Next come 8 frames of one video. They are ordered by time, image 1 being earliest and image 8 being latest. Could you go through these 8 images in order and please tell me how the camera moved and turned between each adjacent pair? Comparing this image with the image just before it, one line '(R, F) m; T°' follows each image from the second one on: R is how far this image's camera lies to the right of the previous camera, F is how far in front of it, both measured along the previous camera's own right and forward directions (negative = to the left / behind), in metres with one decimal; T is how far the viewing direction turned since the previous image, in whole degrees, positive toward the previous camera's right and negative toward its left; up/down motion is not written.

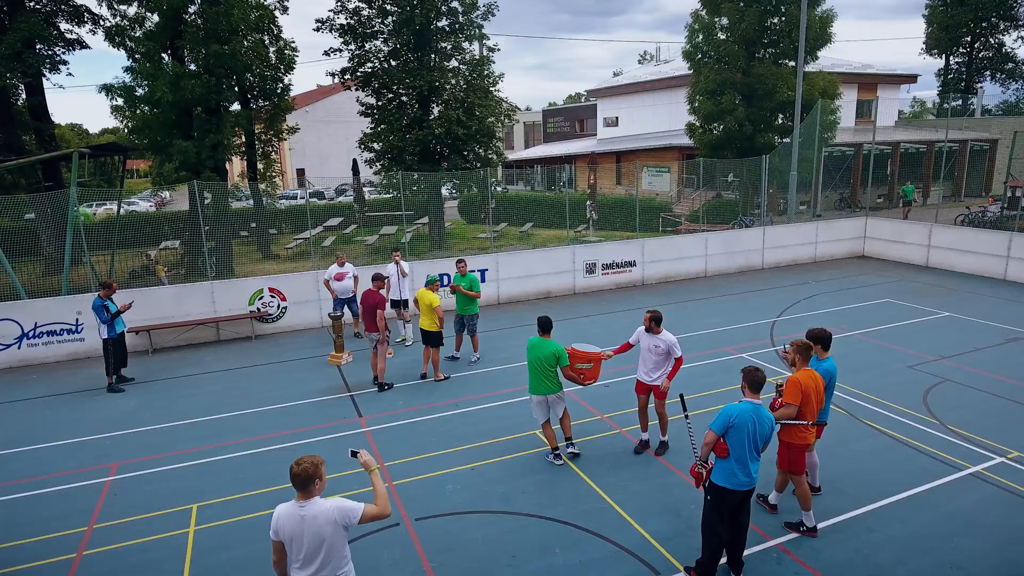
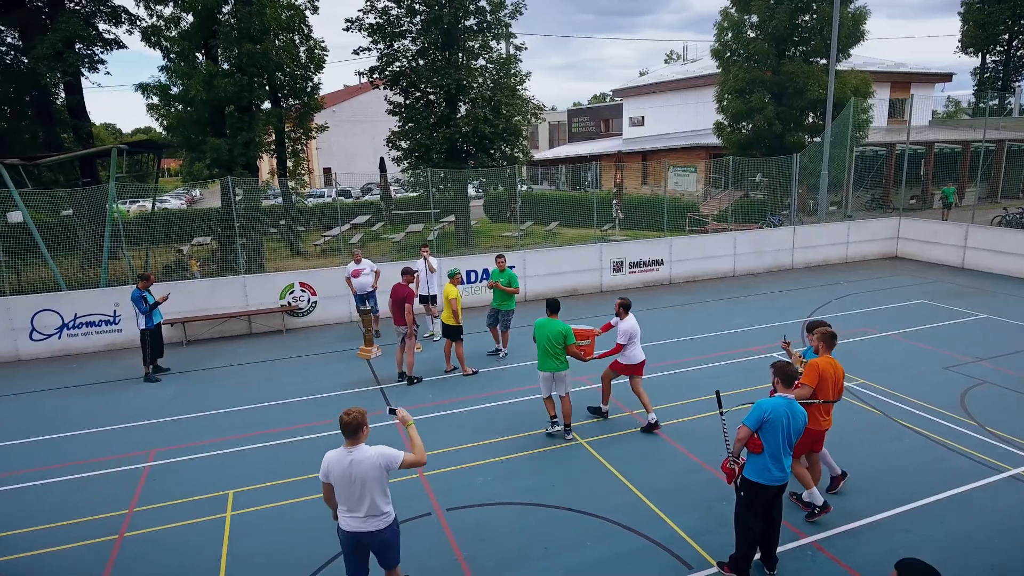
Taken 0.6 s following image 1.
(-0.1, 0.0) m; -2°
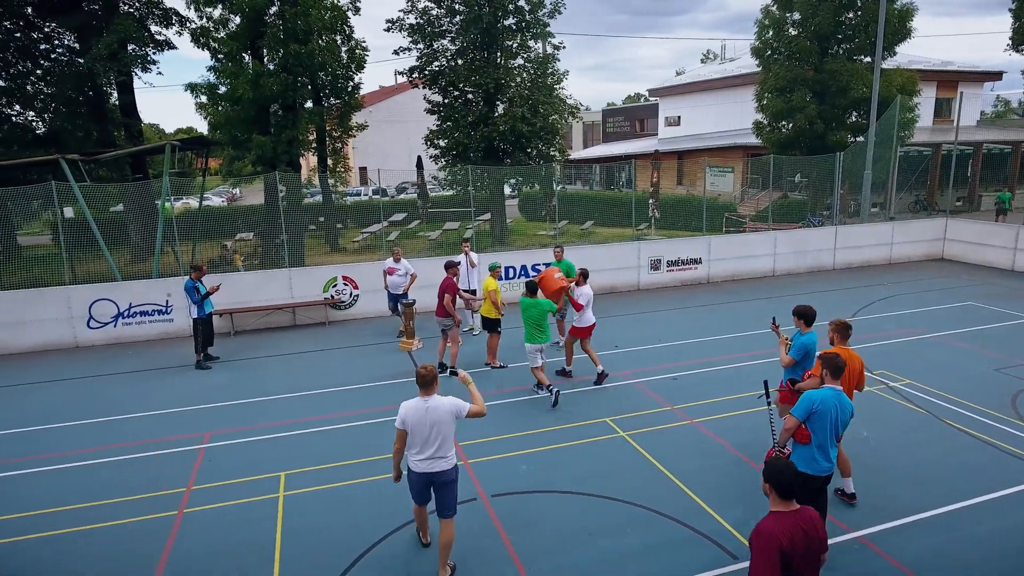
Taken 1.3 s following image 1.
(-0.1, -0.1) m; -3°
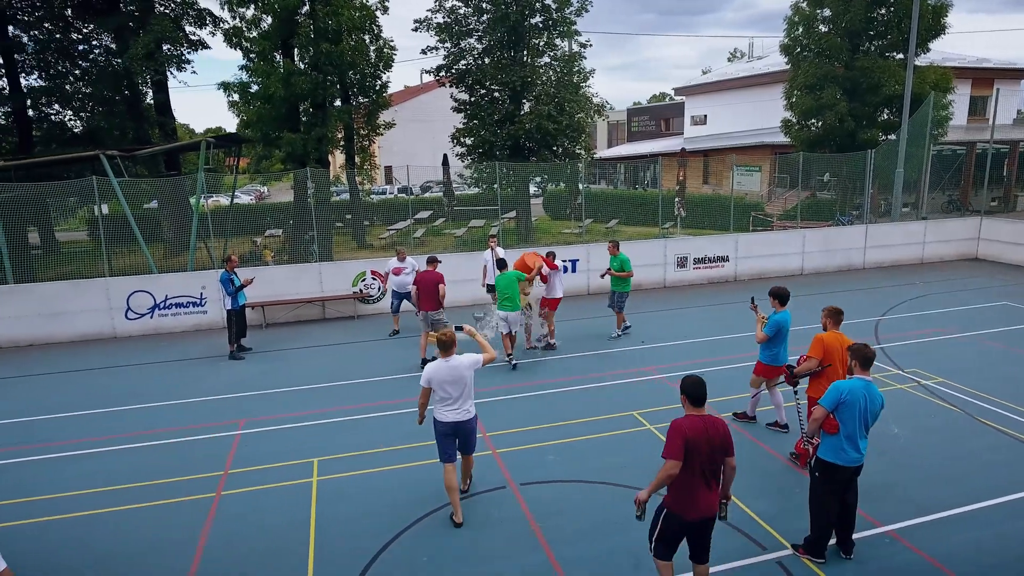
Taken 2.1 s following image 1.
(-0.1, -0.1) m; -2°
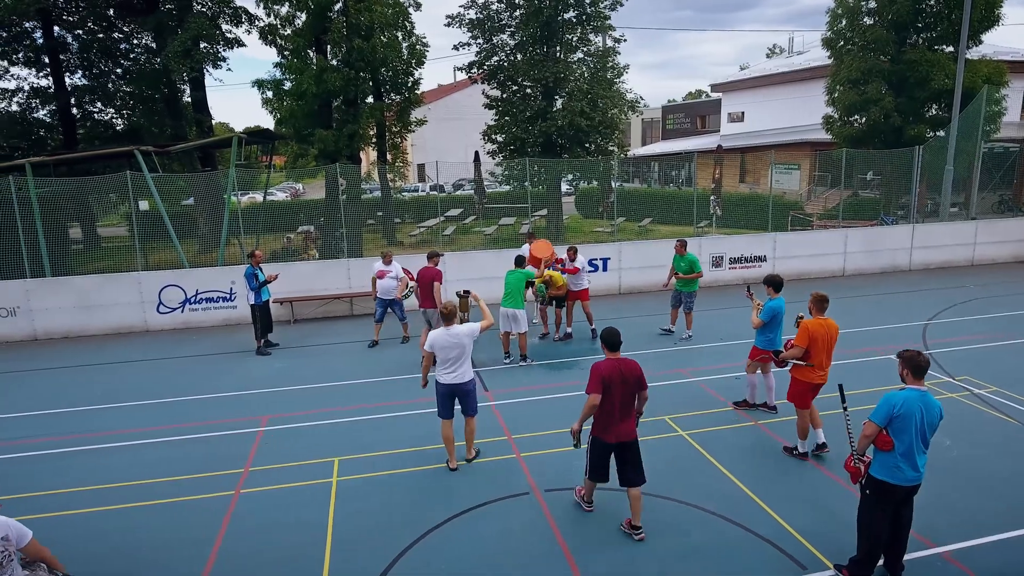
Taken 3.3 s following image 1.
(0.0, +0.2) m; -3°
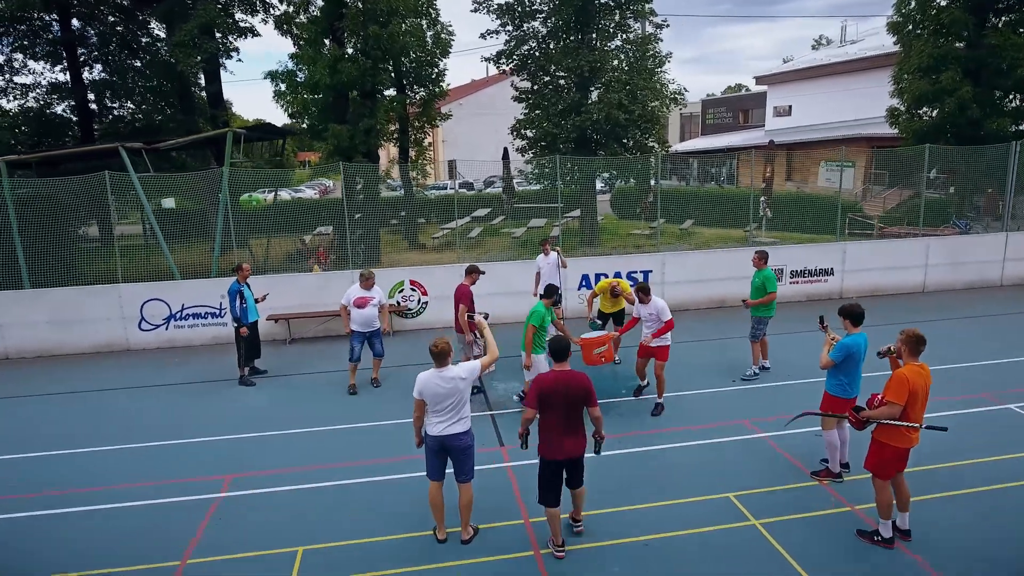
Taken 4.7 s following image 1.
(+0.1, +1.6) m; -3°
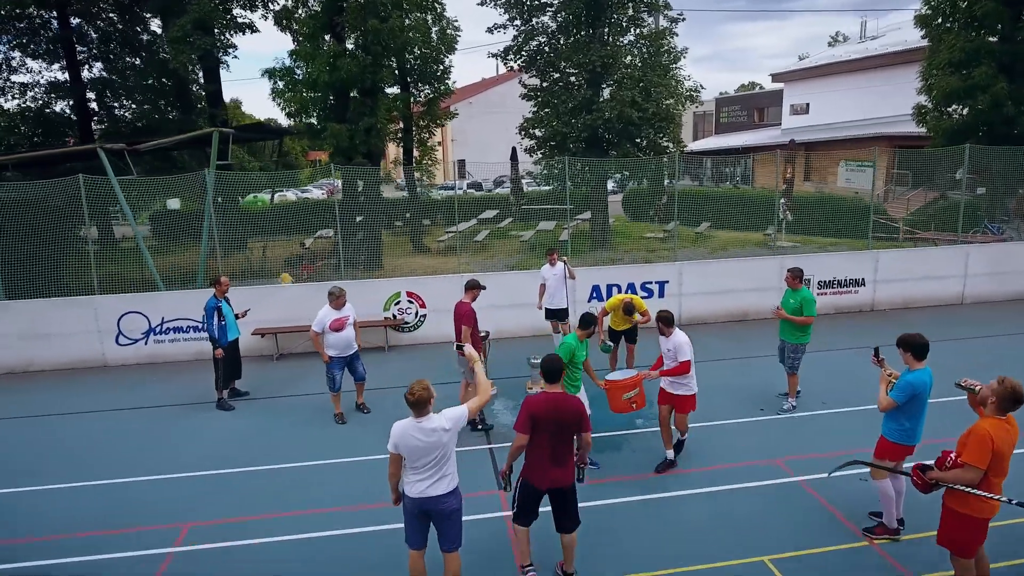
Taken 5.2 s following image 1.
(+0.1, +0.8) m; -1°
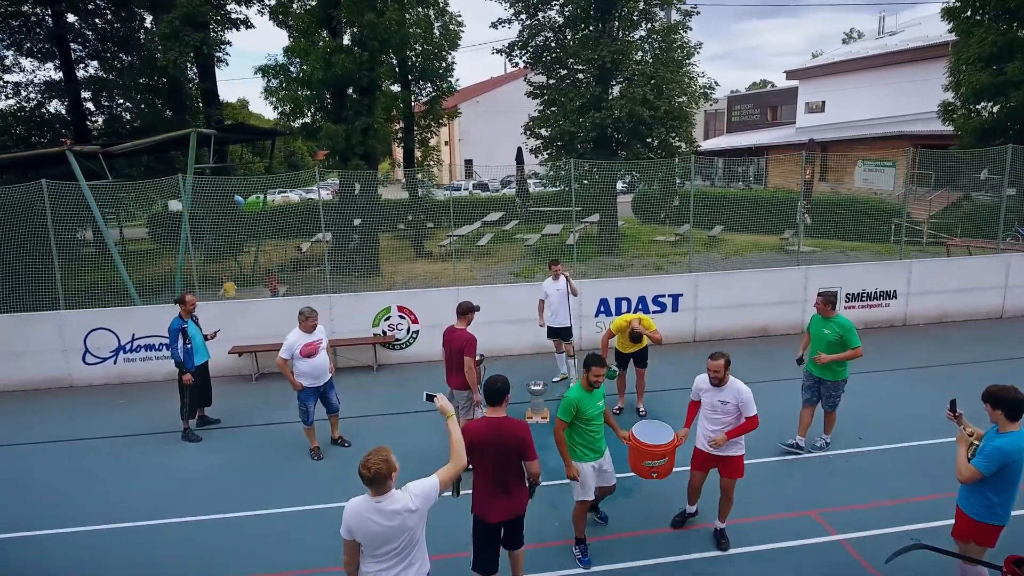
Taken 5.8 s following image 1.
(+0.1, +0.8) m; -1°
